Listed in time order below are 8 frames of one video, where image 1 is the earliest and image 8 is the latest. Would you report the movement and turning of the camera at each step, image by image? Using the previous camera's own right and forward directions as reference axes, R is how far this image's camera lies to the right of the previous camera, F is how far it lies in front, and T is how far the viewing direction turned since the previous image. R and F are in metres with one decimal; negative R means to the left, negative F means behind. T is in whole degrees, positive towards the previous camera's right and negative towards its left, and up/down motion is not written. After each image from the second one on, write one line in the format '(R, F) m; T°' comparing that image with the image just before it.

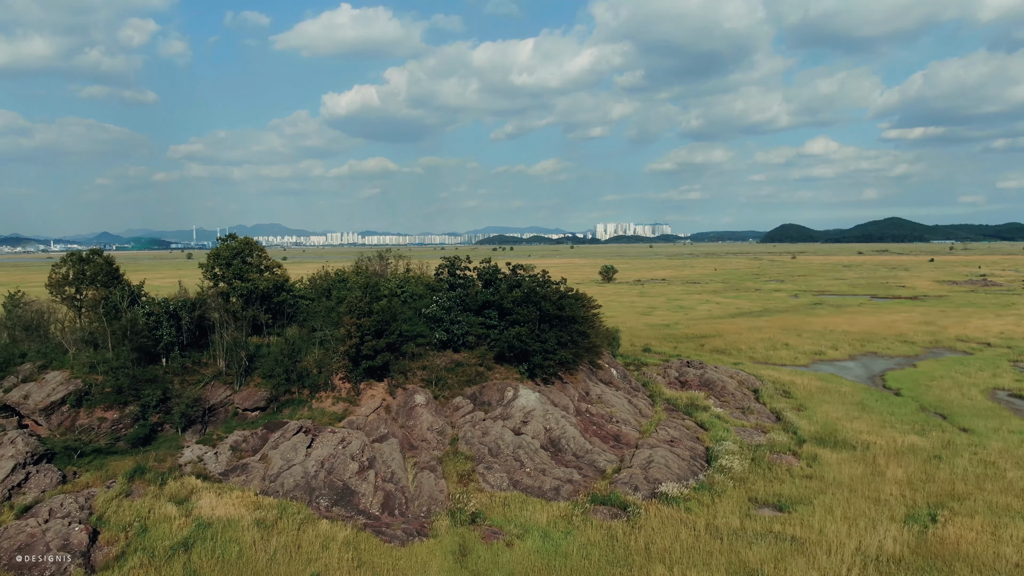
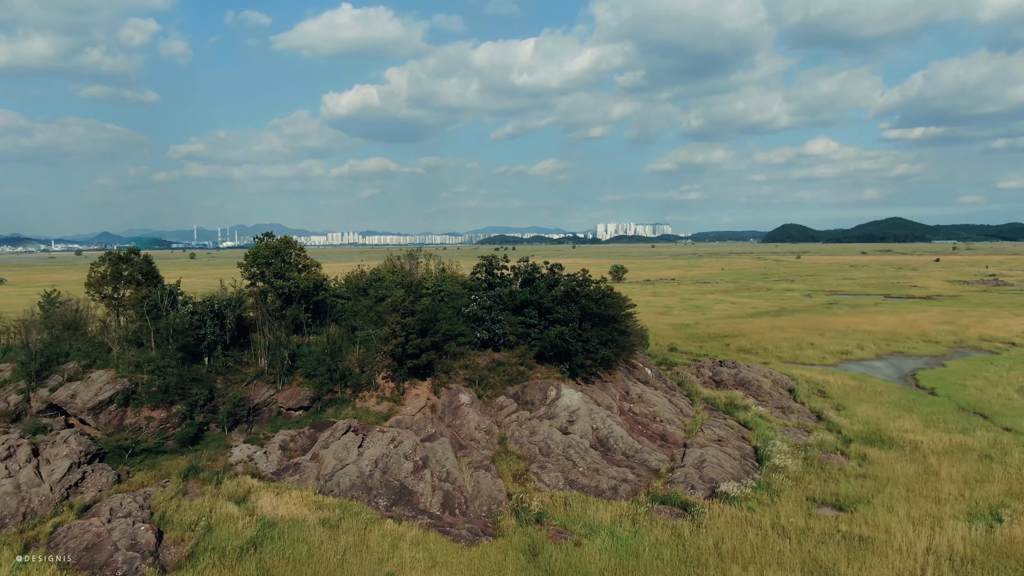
(-2.0, +0.1) m; 0°
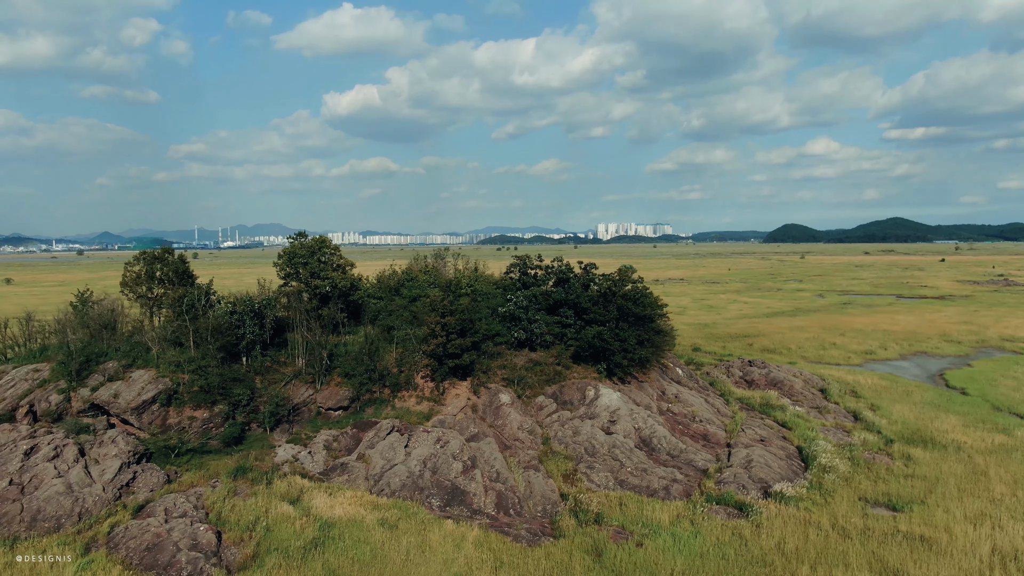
(-1.8, +0.1) m; 0°
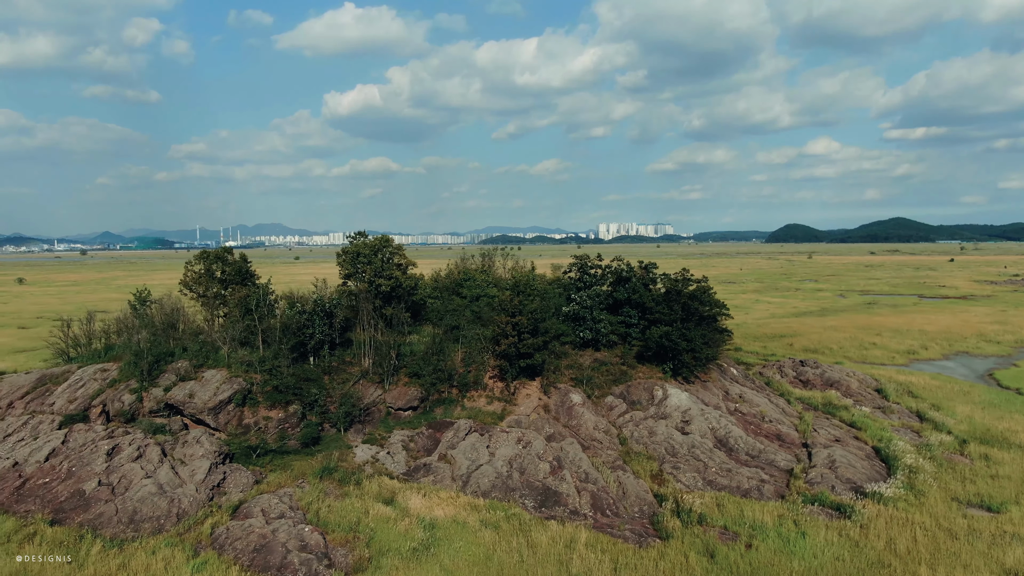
(-3.1, +0.2) m; 0°
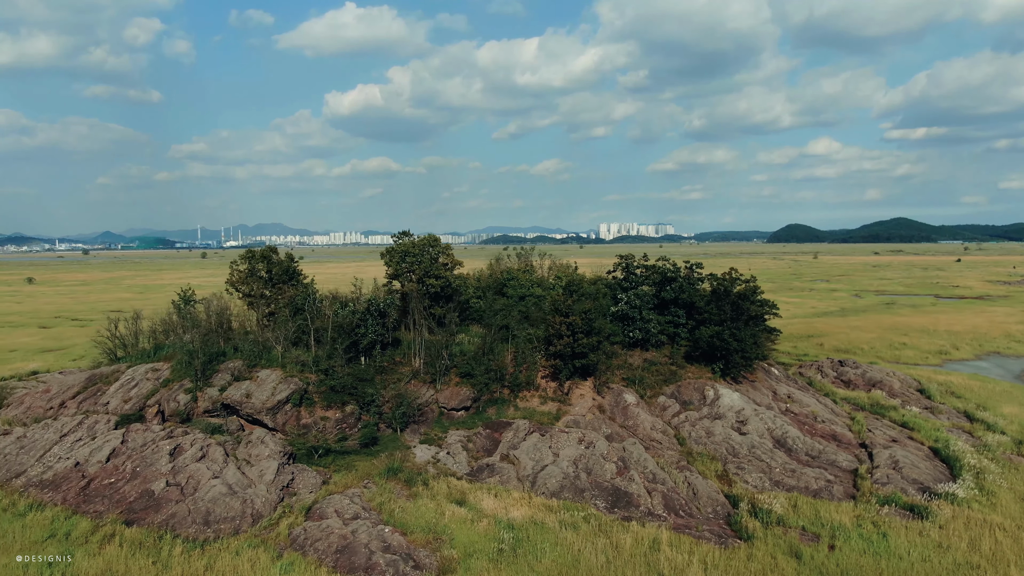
(-2.3, +0.1) m; 0°
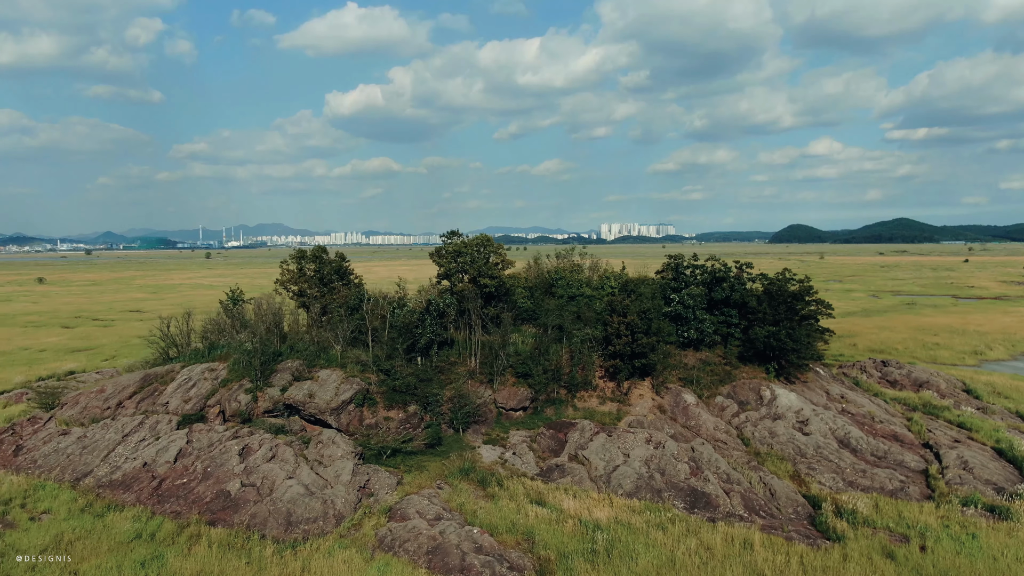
(-2.5, +0.1) m; 0°
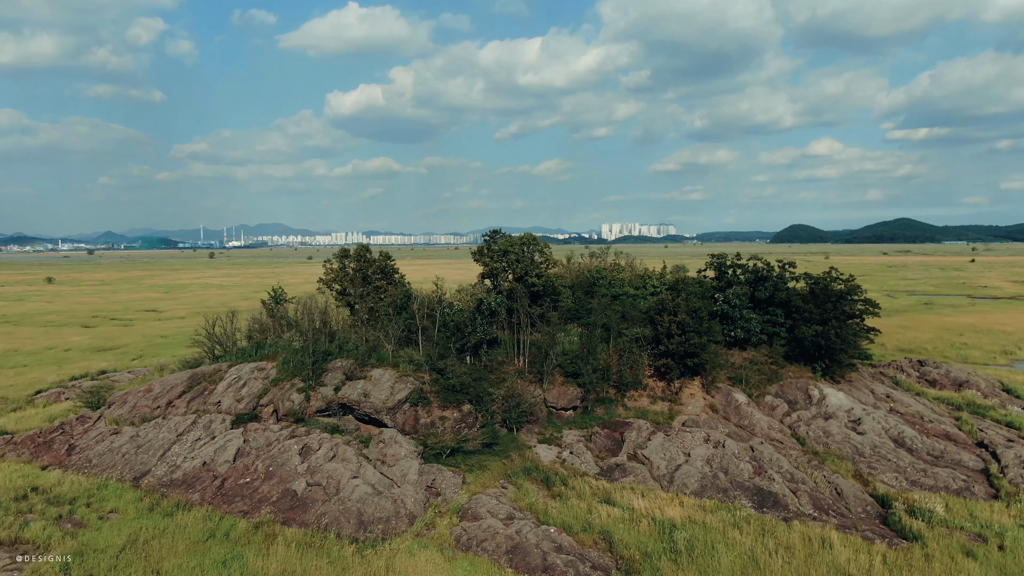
(-2.2, +0.1) m; 0°
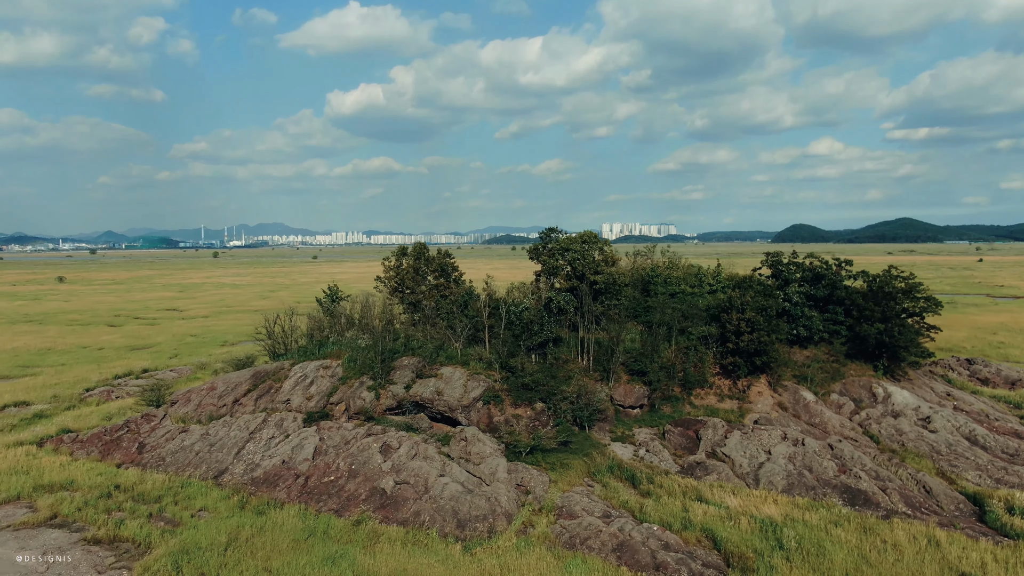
(-2.9, +0.1) m; 0°
